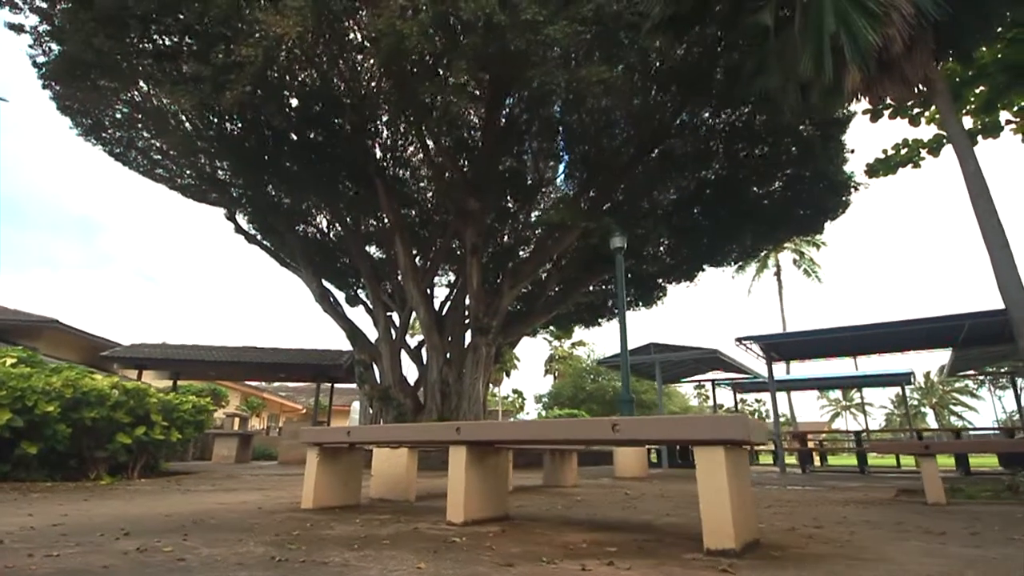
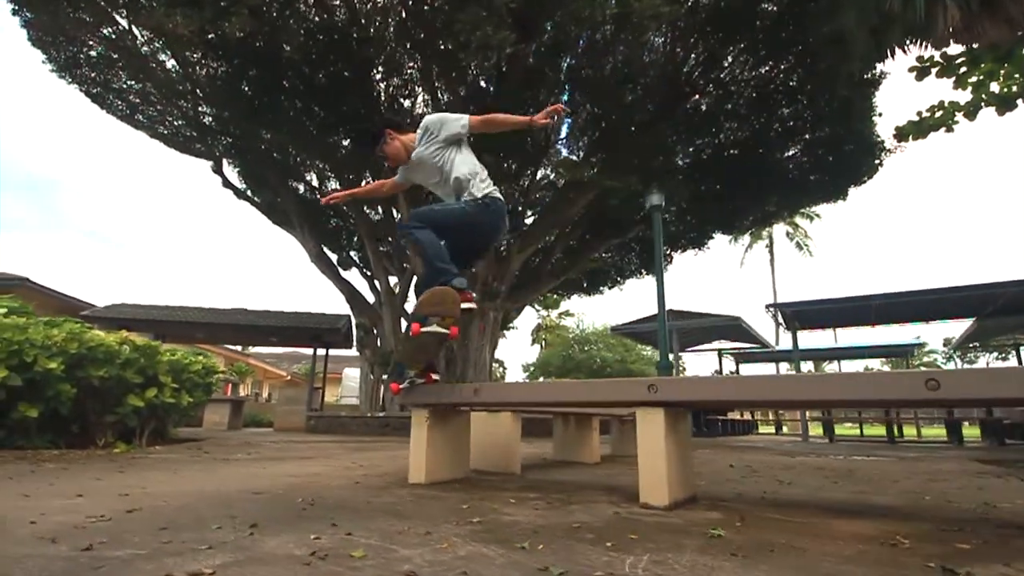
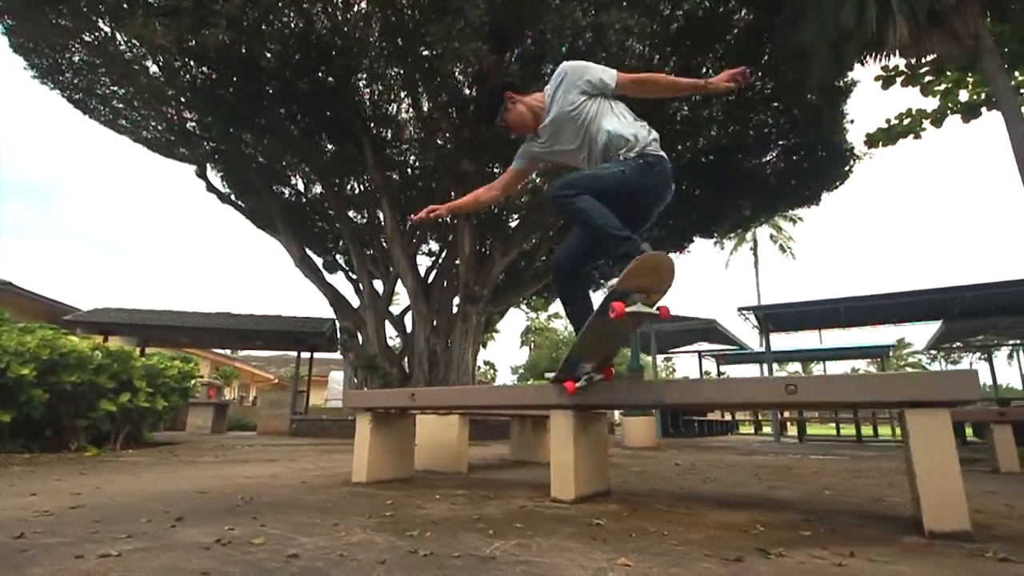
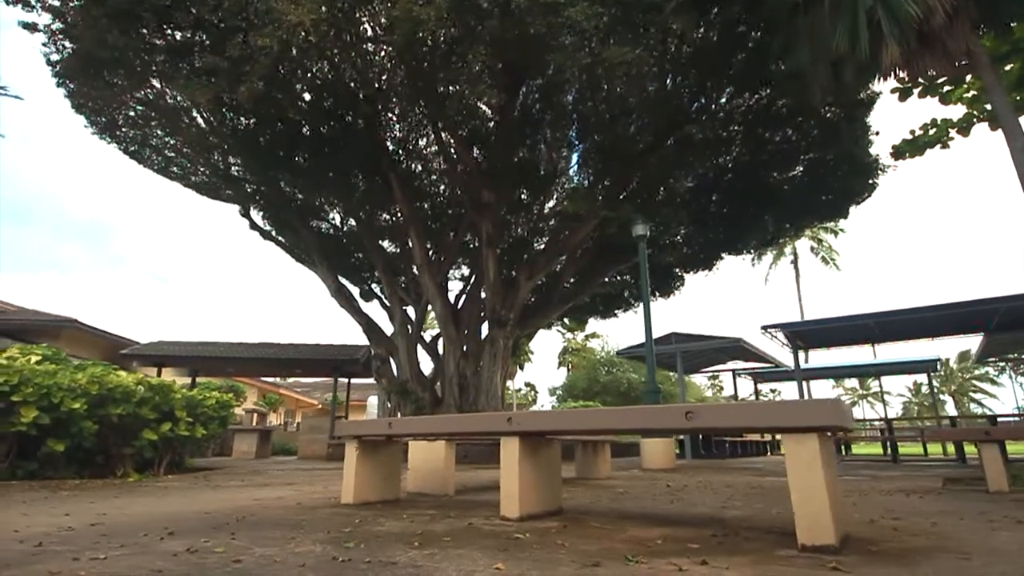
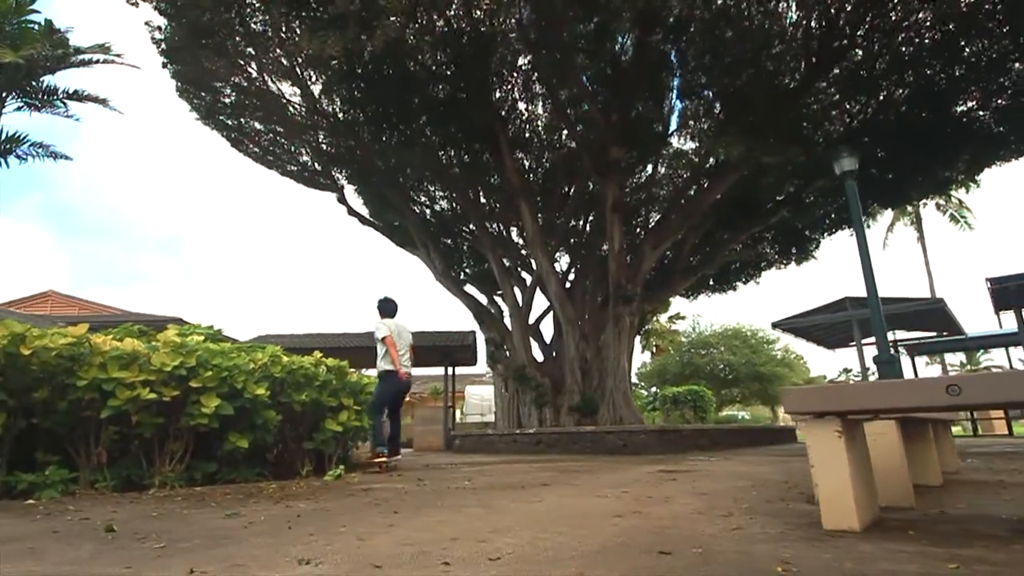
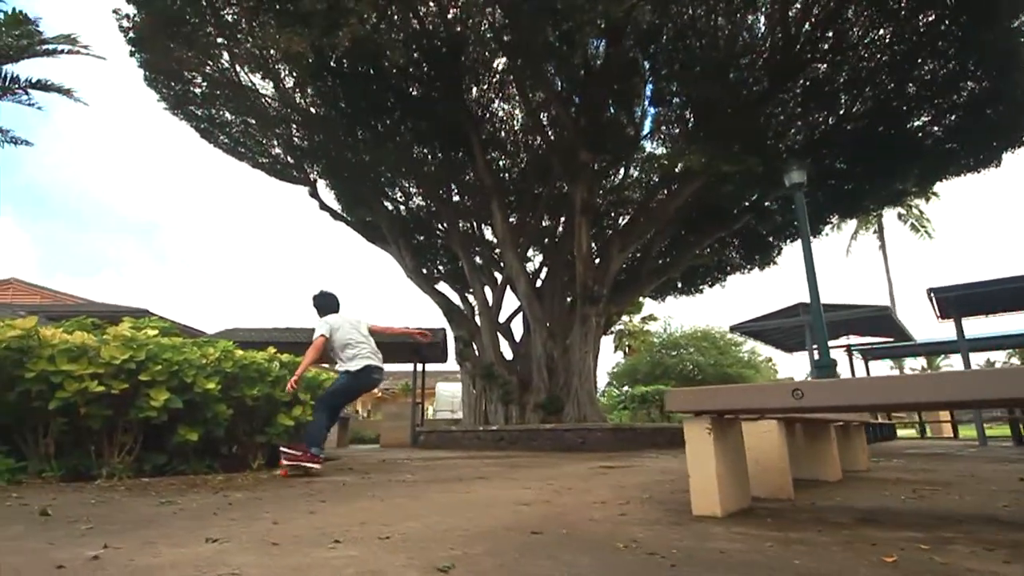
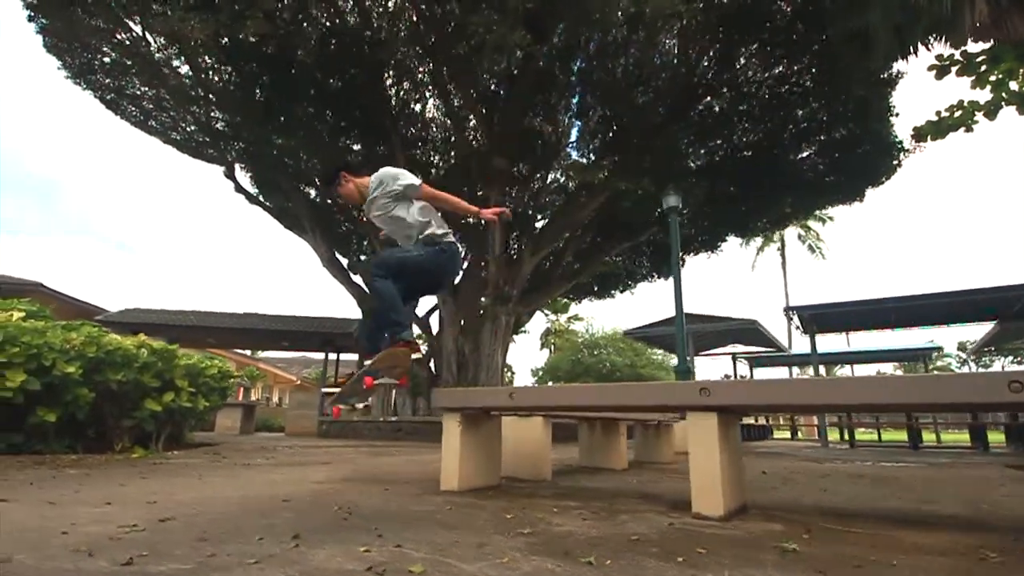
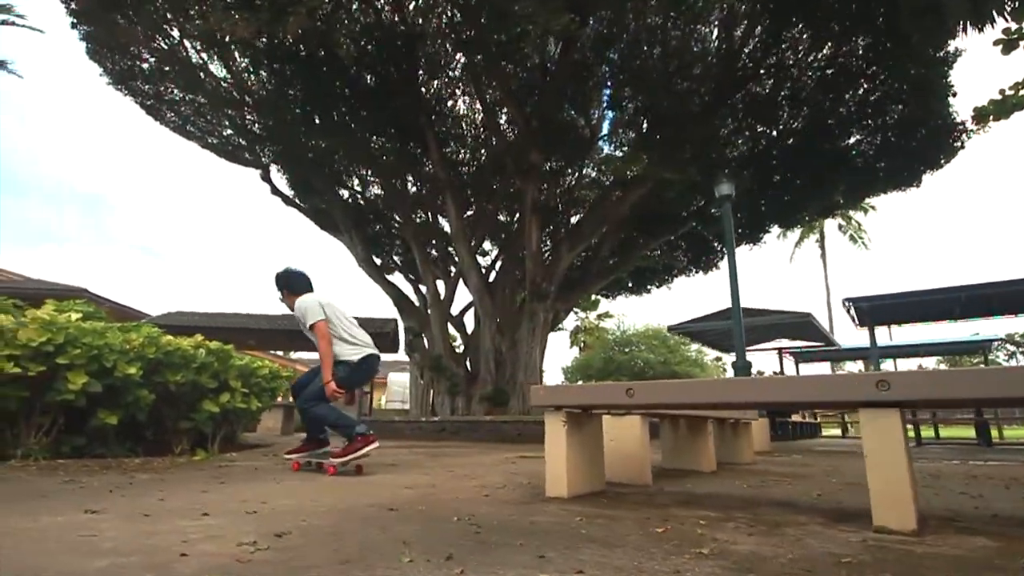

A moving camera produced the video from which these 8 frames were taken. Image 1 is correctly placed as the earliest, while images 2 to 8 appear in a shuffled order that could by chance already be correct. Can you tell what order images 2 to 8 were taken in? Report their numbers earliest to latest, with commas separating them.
4, 3, 2, 7, 8, 6, 5
